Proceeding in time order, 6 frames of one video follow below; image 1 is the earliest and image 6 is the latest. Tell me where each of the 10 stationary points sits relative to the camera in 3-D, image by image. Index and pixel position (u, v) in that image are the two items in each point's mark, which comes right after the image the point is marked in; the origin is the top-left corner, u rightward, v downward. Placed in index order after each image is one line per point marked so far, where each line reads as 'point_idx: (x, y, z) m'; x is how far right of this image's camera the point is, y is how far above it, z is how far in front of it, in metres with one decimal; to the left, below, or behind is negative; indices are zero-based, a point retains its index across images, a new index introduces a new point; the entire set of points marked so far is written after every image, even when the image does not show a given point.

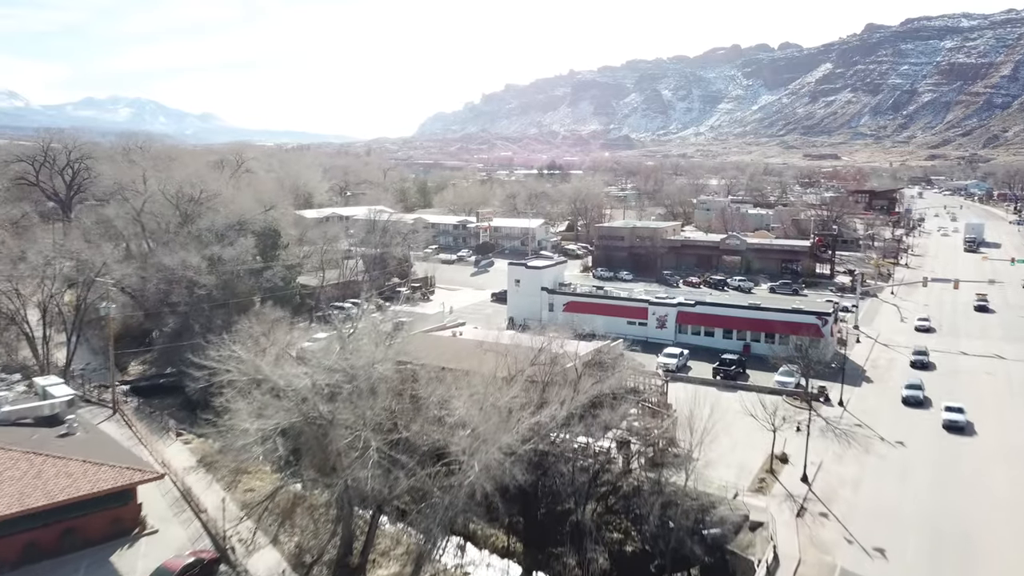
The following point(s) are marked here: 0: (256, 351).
0: (-4.9, -1.2, +15.3) m
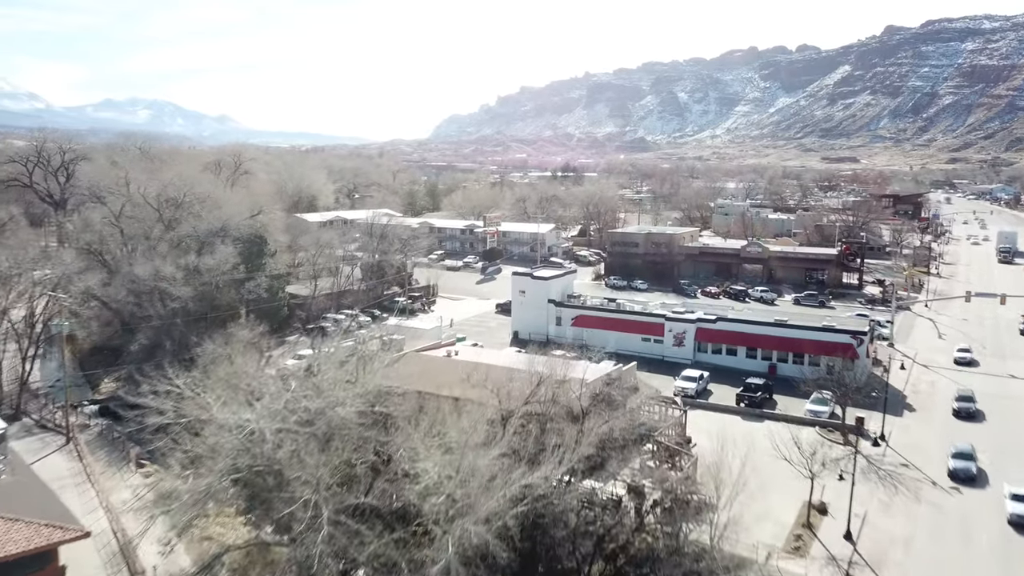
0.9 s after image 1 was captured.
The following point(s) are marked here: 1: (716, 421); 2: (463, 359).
0: (-5.0, -1.5, +13.4) m
1: (+4.5, -2.9, +17.6) m
2: (-1.1, -1.6, +18.2) m
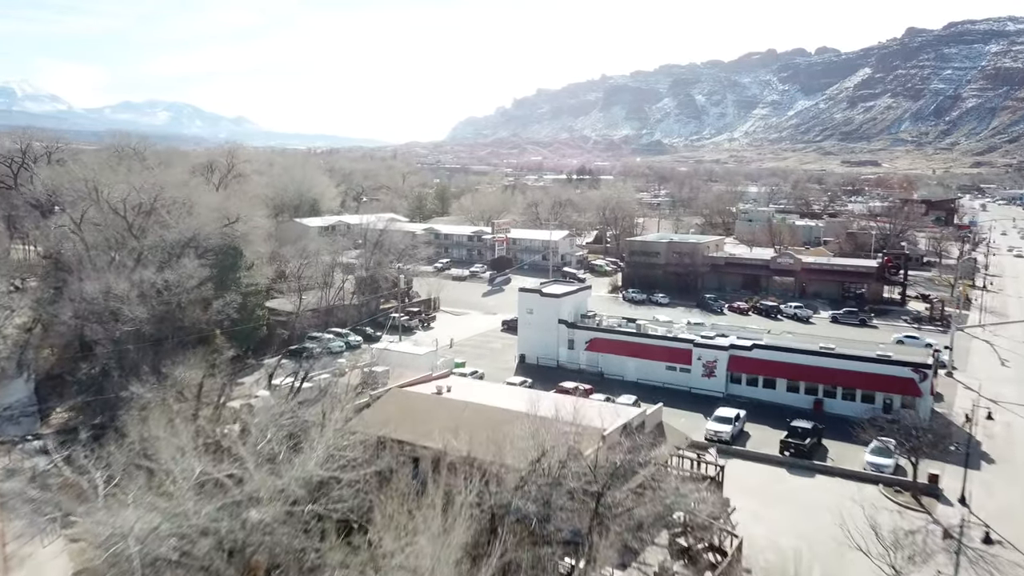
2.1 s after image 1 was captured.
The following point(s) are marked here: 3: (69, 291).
0: (-5.0, -2.0, +10.7) m
1: (+4.5, -3.4, +14.7) m
2: (-1.1, -2.1, +15.4) m
3: (-10.2, -0.1, +18.6) m
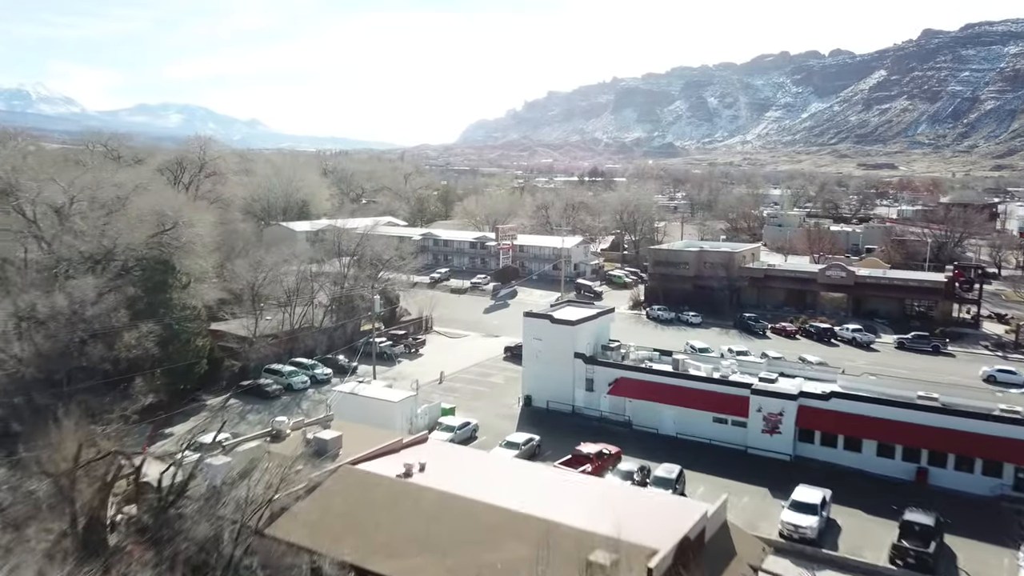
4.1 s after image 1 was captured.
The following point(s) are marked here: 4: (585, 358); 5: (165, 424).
0: (-5.1, -2.4, +6.1) m
1: (+4.4, -3.9, +10.0) m
2: (-1.1, -2.6, +10.8) m
3: (-10.2, -0.5, +14.2) m
4: (+1.6, -1.5, +17.3) m
5: (-7.1, -2.8, +16.5) m
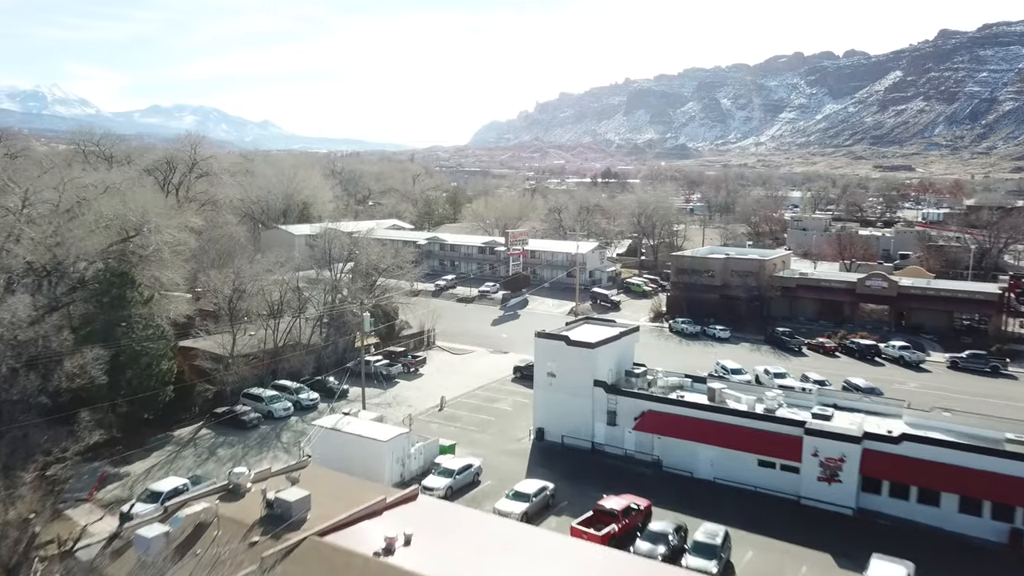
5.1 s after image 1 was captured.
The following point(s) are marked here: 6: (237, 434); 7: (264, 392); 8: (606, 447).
0: (-5.1, -2.7, +3.9) m
1: (+4.5, -4.3, +7.6) m
2: (-1.0, -2.9, +8.5) m
3: (-10.1, -0.8, +12.0) m
4: (+1.7, -1.8, +15.0) m
5: (-6.9, -3.1, +14.2) m
6: (-5.4, -2.9, +16.0) m
7: (-5.2, -2.2, +17.0) m
8: (+1.8, -3.0, +15.0) m
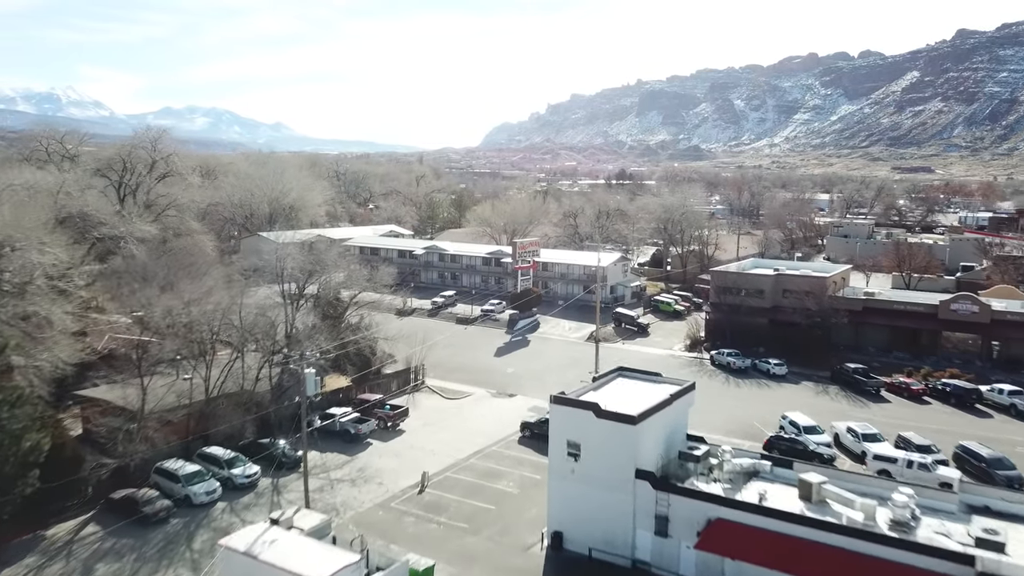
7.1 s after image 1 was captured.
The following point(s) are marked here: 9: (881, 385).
0: (-5.2, -3.3, -0.6) m
1: (+4.5, -4.9, +3.0) m
2: (-1.0, -3.5, +3.9) m
3: (-10.0, -1.4, +7.6) m
4: (+1.8, -2.5, +10.3) m
5: (-6.9, -3.7, +9.7) m
6: (-5.4, -3.5, +11.5) m
7: (-5.2, -2.8, +12.5) m
8: (+1.8, -3.6, +10.4) m
9: (+8.9, -2.3, +19.3) m
